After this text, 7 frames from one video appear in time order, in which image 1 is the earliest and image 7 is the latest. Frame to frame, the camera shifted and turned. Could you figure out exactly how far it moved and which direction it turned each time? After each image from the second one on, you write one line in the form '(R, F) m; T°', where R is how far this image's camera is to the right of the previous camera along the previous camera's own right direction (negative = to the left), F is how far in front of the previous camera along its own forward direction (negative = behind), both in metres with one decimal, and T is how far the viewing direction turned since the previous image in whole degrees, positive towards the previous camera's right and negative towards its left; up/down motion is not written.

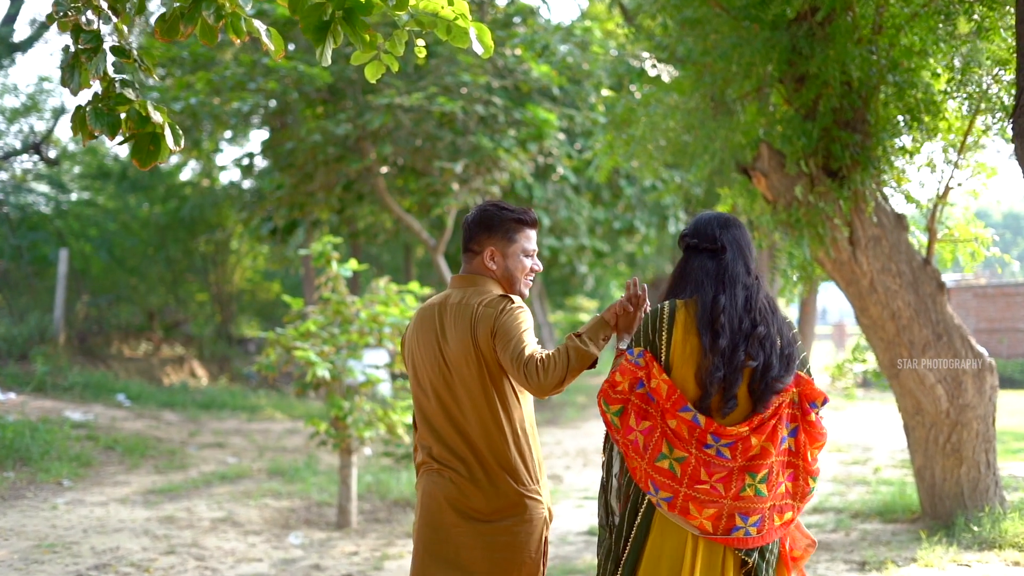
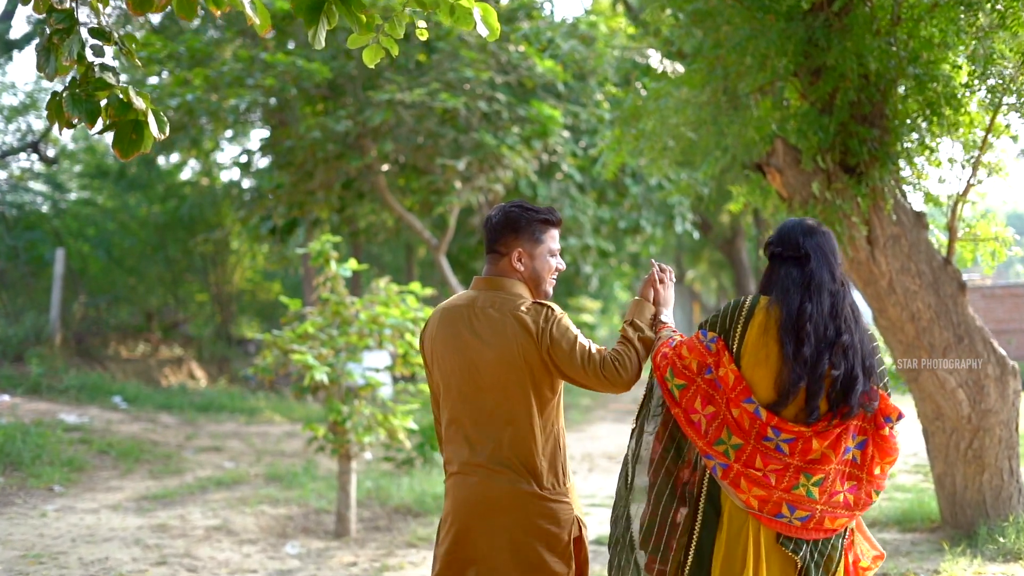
(0.0, +0.2) m; 0°
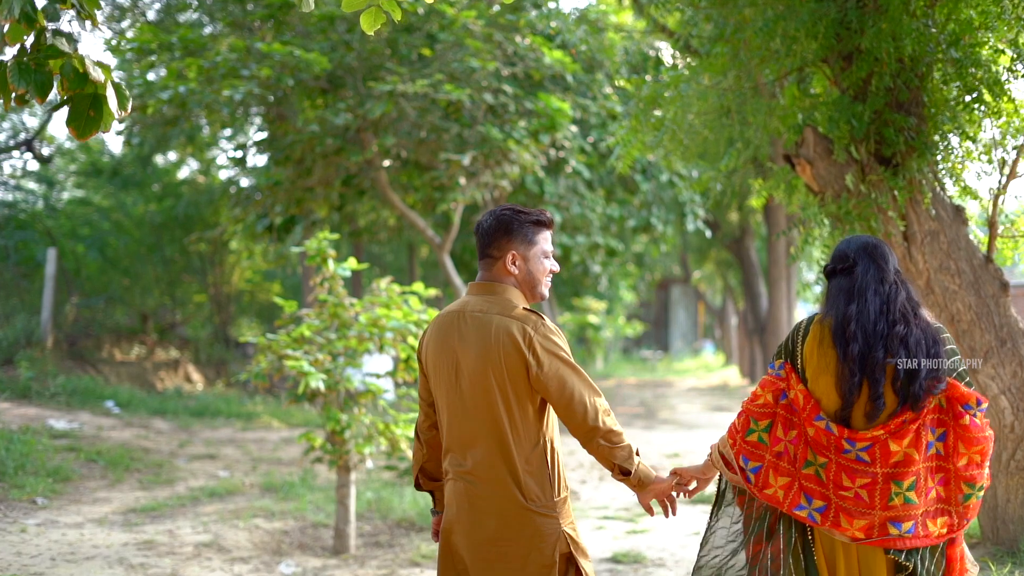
(-0.1, +0.4) m; 0°
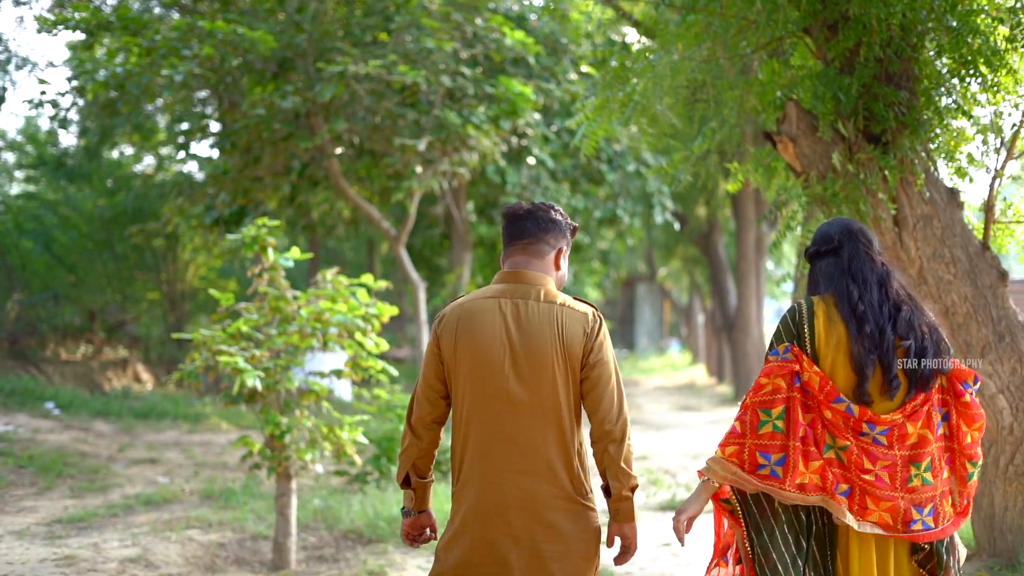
(+0.1, +0.5) m; +2°
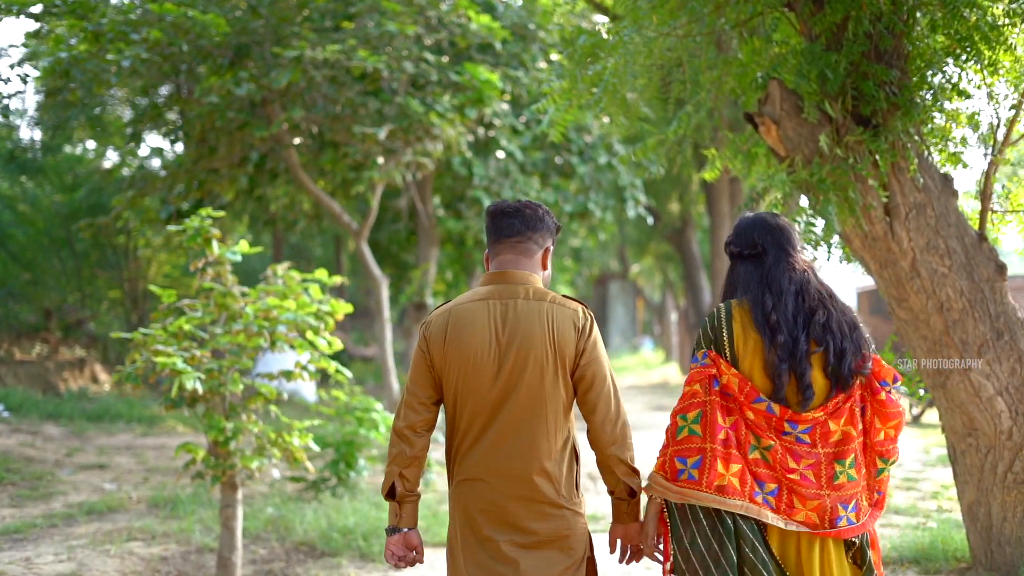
(+0.1, +0.4) m; +2°
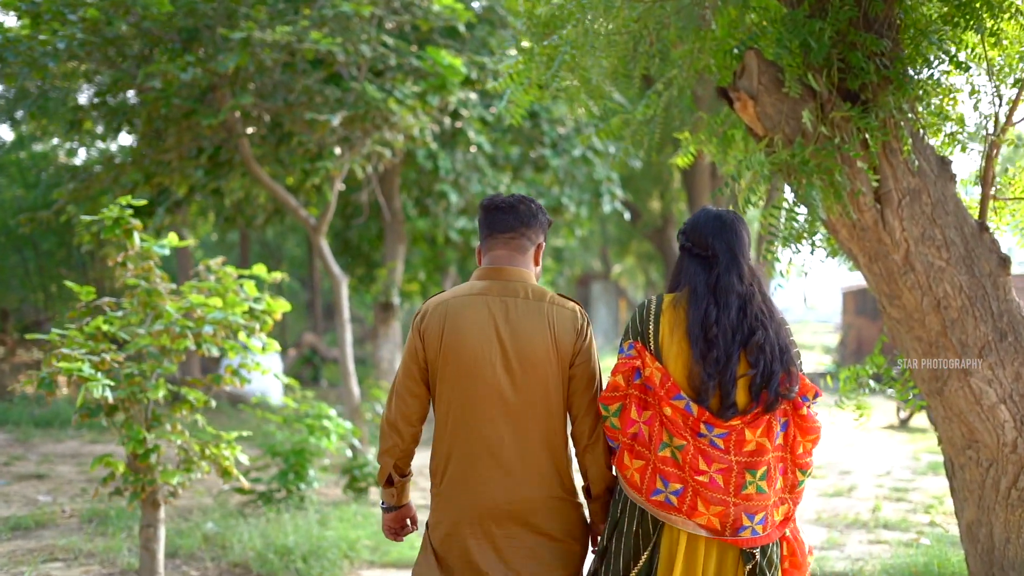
(+0.2, +0.5) m; +1°
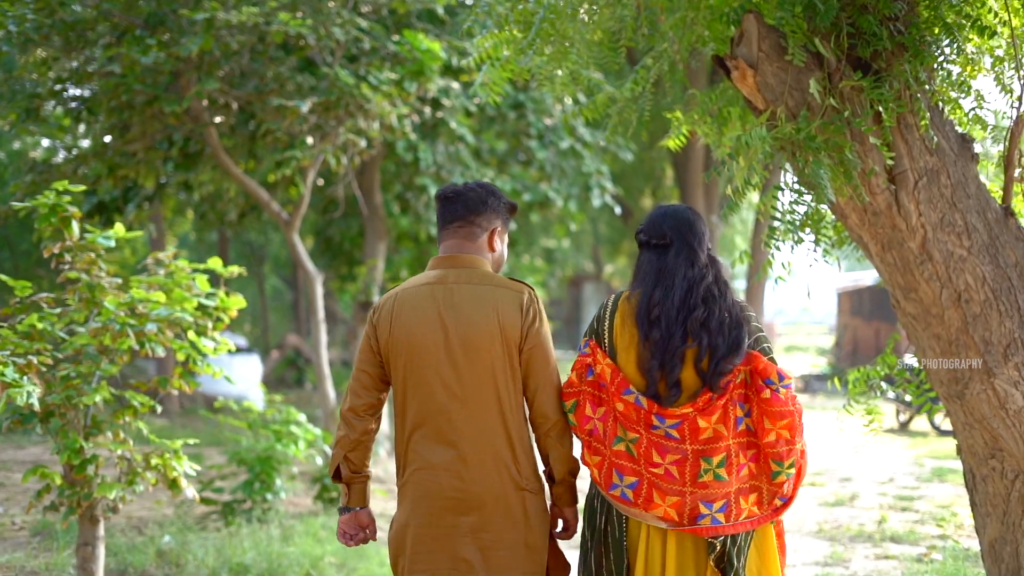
(+0.1, +0.4) m; 0°
